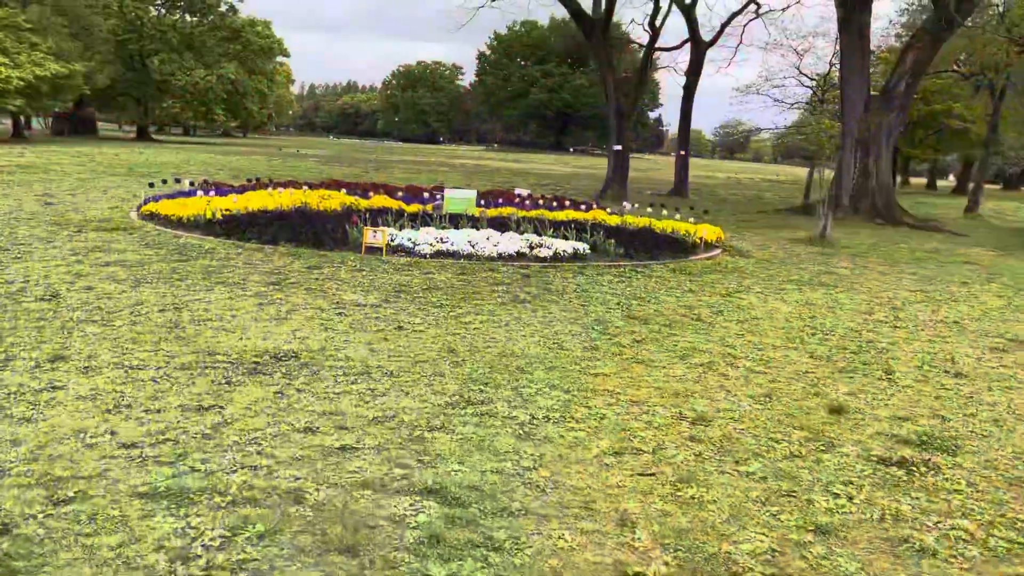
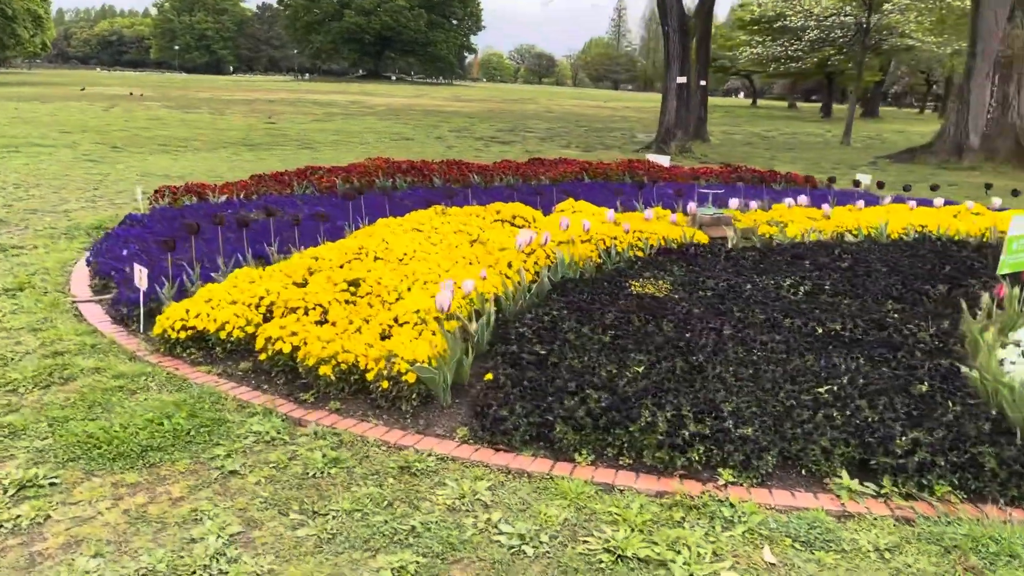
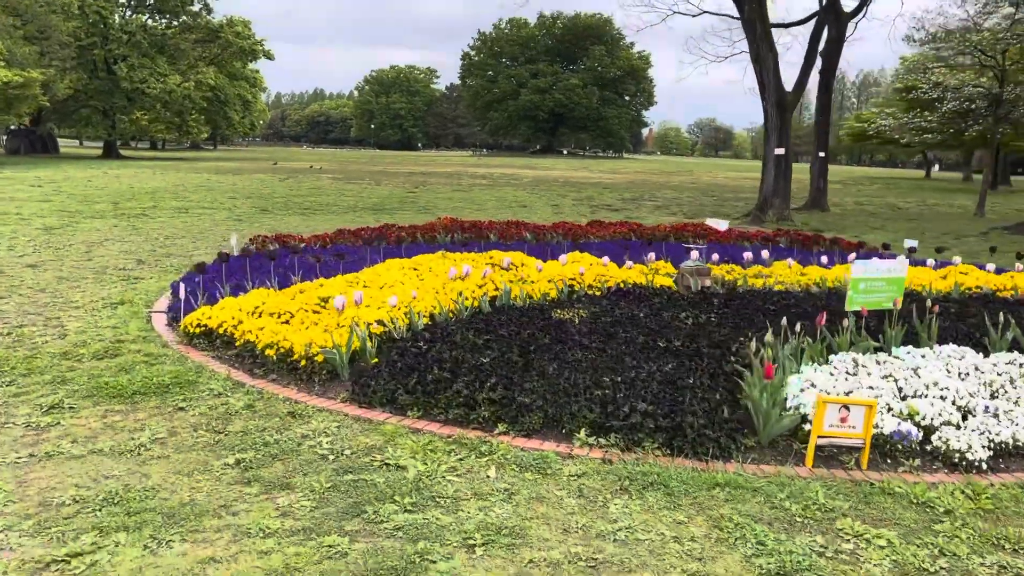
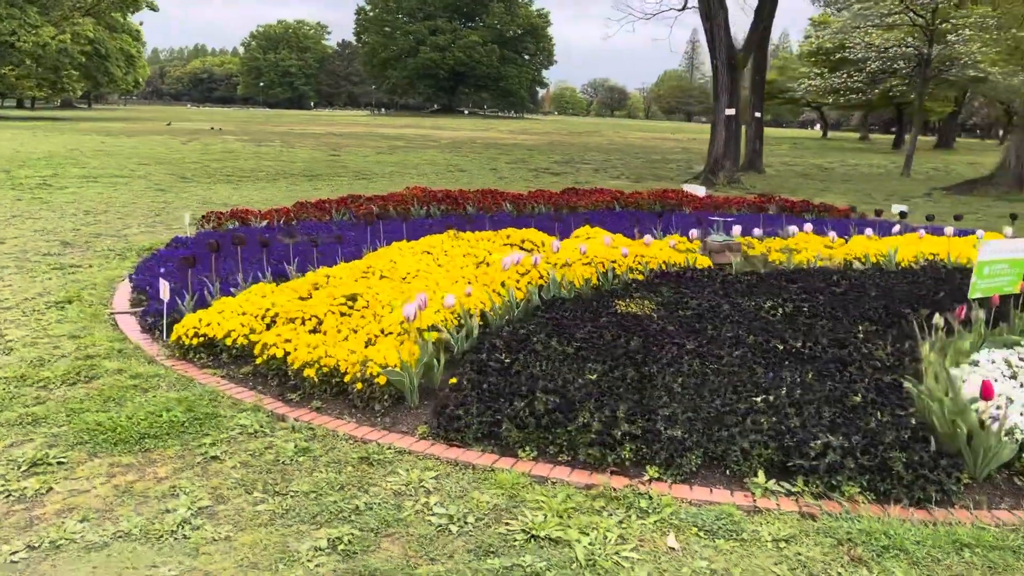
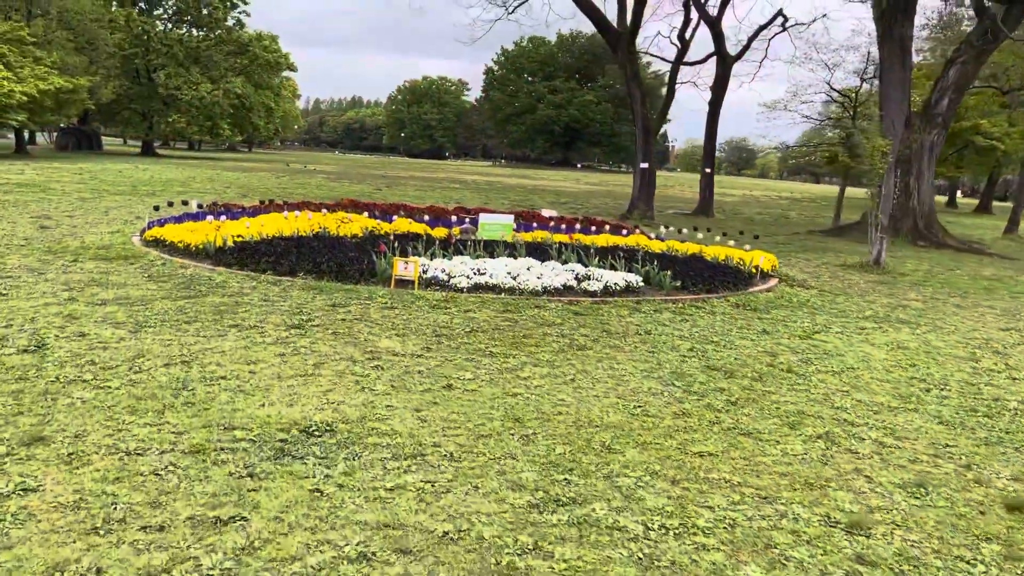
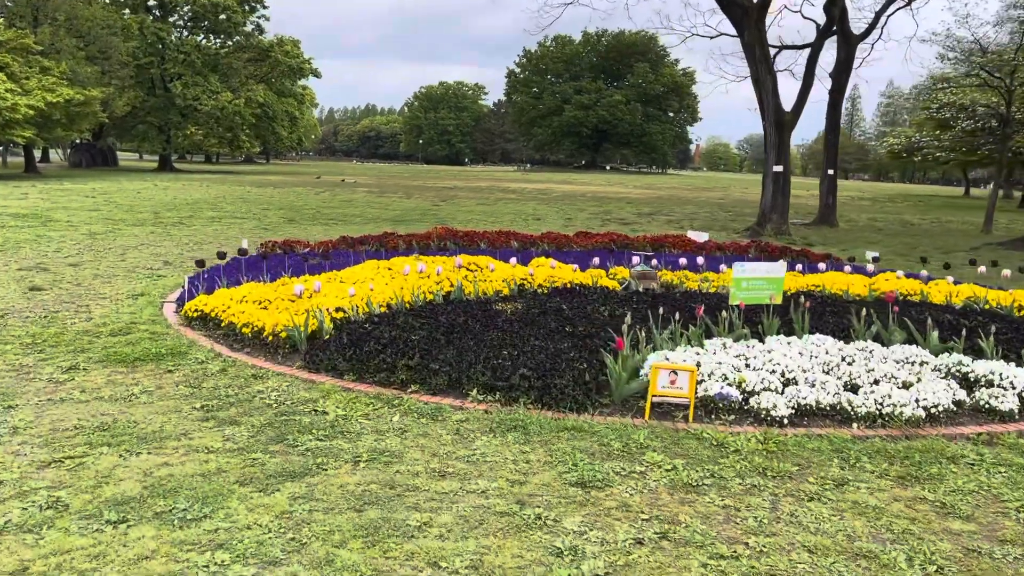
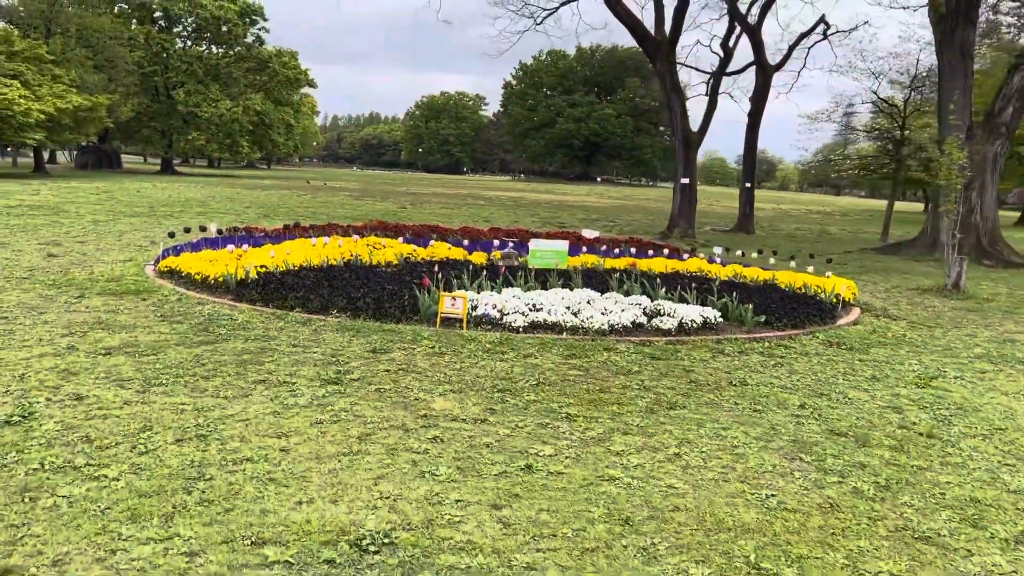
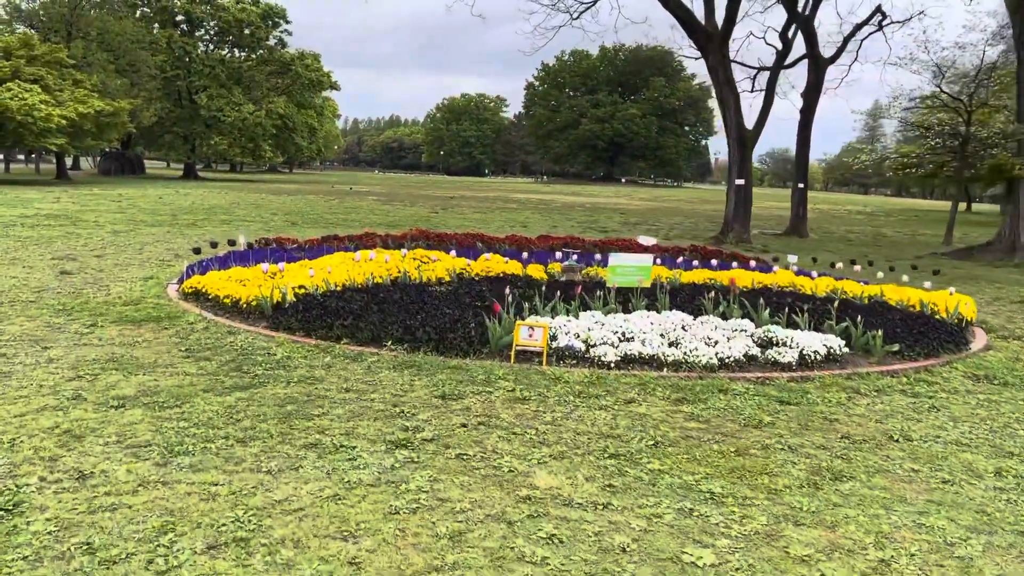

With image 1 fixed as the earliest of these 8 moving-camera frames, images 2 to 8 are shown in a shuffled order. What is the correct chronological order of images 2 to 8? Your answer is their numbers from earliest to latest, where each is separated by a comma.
5, 7, 8, 6, 3, 4, 2
